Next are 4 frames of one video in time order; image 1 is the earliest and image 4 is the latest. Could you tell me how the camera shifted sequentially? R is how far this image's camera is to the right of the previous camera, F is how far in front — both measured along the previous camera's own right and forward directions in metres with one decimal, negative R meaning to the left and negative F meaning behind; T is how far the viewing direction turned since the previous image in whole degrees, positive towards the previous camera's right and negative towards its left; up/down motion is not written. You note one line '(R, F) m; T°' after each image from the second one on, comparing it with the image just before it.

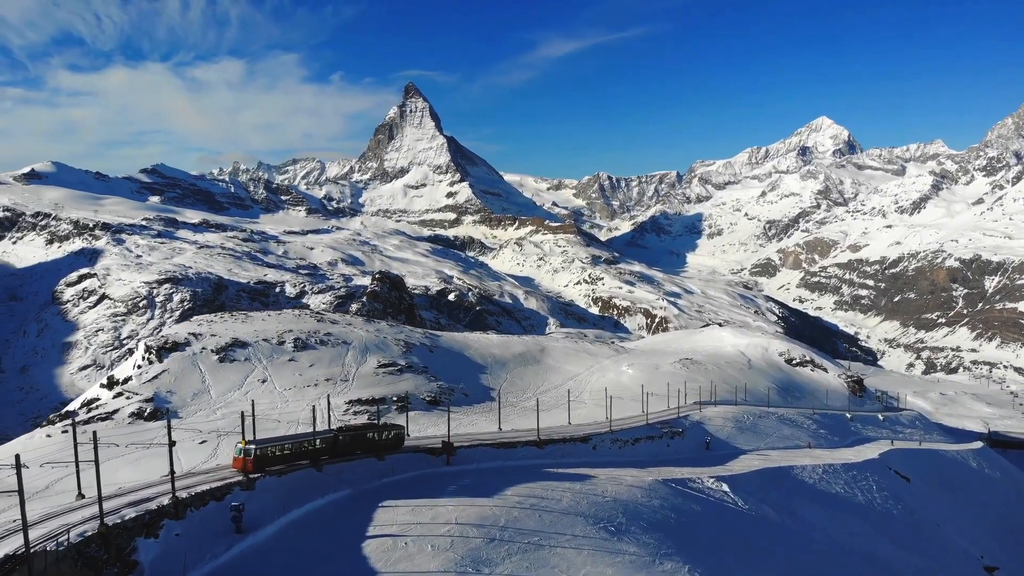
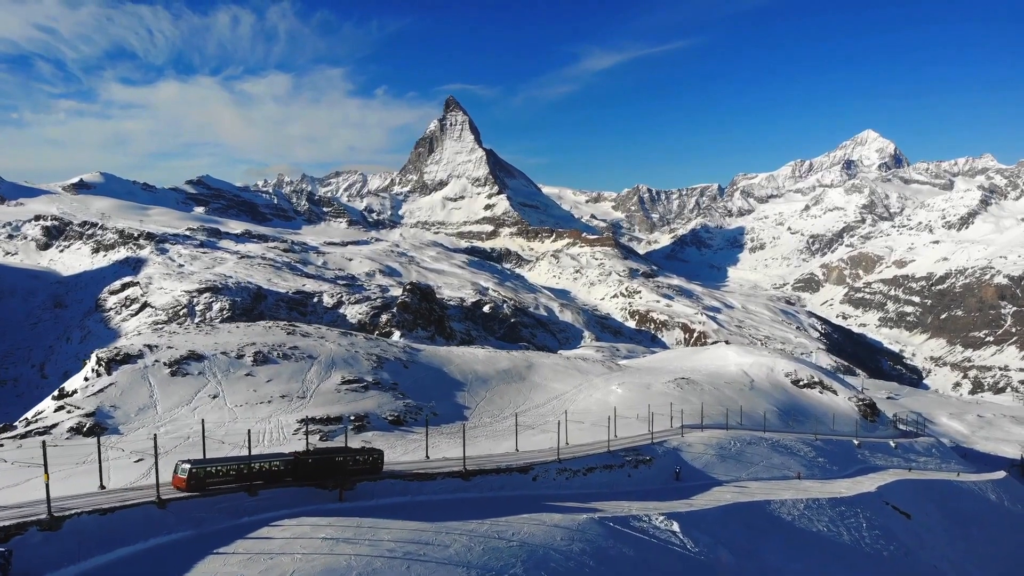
(+6.7, +4.0) m; -3°
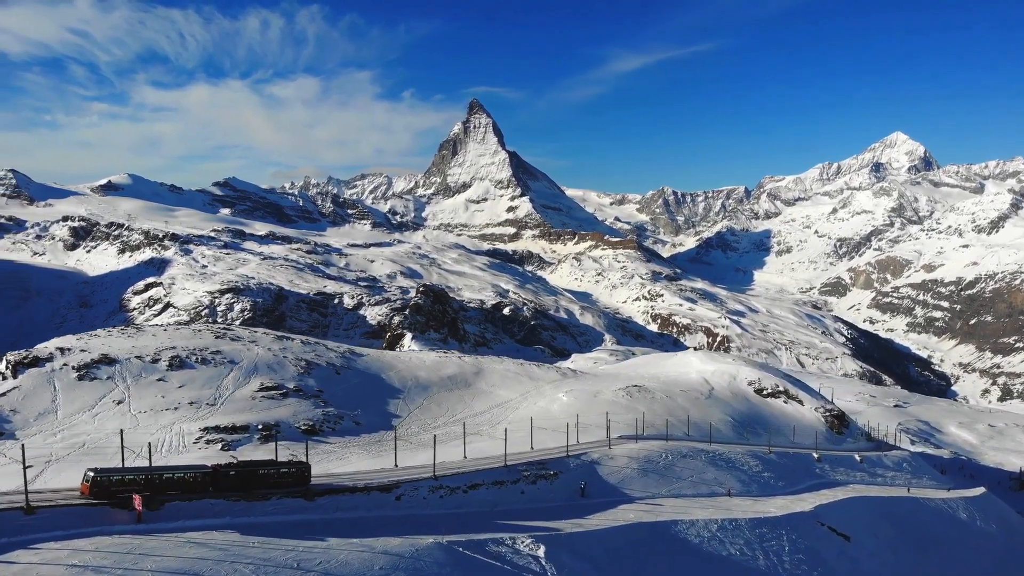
(+9.9, +2.8) m; -2°
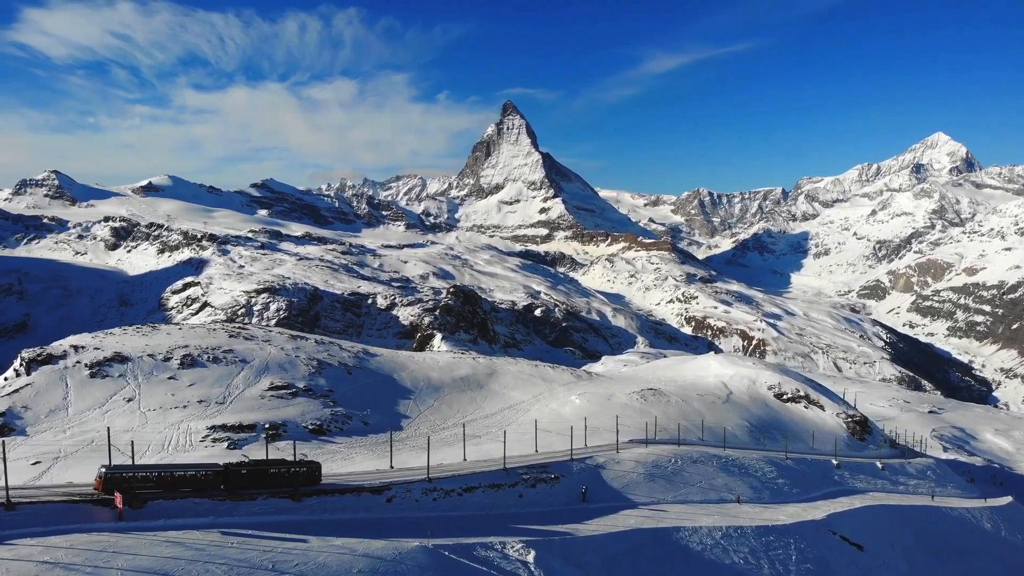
(+2.3, +0.7) m; -3°
